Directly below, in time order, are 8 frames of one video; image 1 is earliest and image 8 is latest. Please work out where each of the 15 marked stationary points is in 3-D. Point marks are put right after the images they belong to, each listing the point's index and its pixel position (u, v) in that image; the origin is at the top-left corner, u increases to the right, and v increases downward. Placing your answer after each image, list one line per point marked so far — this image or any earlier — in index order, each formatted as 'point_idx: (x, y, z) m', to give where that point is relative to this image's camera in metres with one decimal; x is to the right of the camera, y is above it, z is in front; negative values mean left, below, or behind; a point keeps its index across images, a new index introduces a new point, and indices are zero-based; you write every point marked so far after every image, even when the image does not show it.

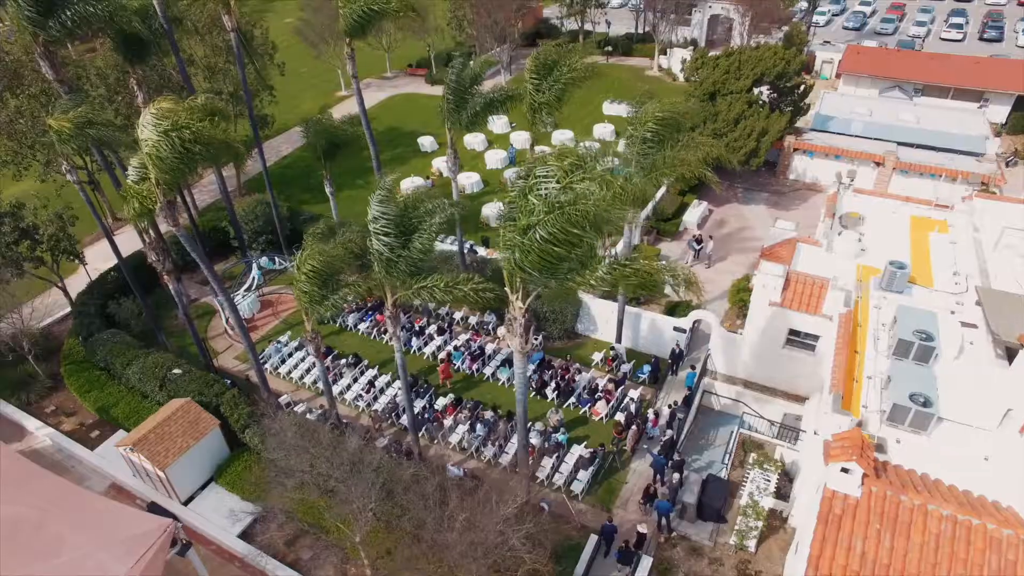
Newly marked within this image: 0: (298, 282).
0: (-5.8, +0.2, +16.2) m
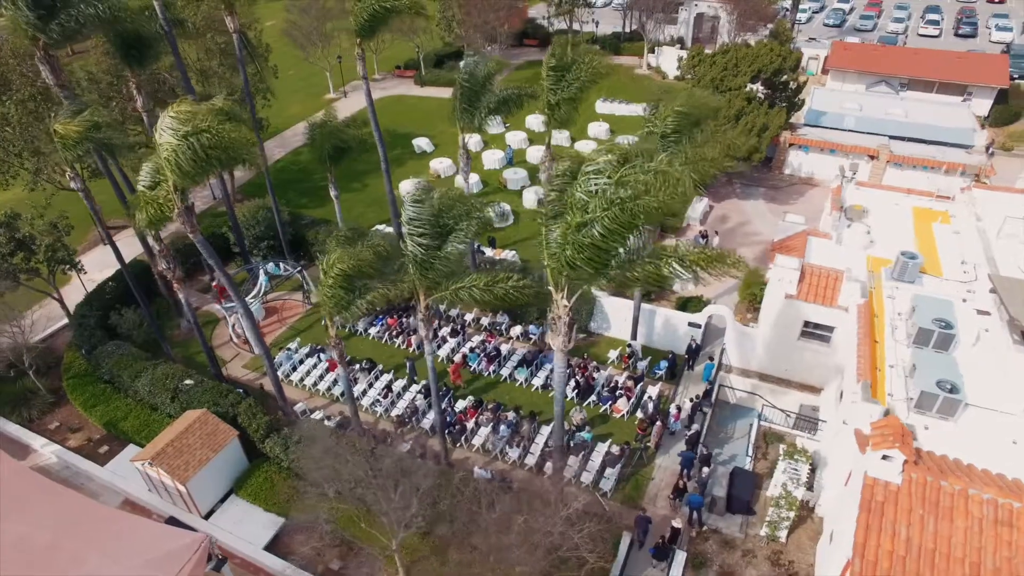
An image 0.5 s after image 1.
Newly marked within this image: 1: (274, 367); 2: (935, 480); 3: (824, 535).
0: (-5.0, +0.1, +15.9) m
1: (-7.8, -2.6, +20.0) m
2: (+9.4, -4.2, +13.3) m
3: (+8.4, -6.7, +16.4) m
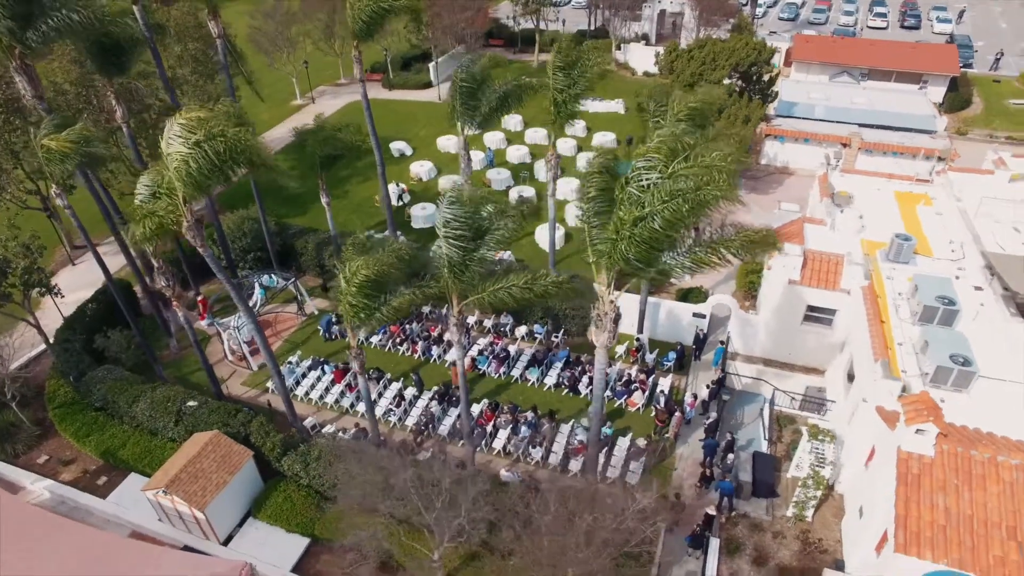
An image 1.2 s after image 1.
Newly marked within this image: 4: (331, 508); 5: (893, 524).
0: (-4.3, -0.2, +15.5) m
1: (-7.3, -3.0, +19.3) m
2: (+10.4, -3.7, +13.9) m
3: (+9.4, -6.2, +16.9) m
4: (-5.2, -6.2, +17.2) m
5: (+8.4, -5.2, +13.4) m
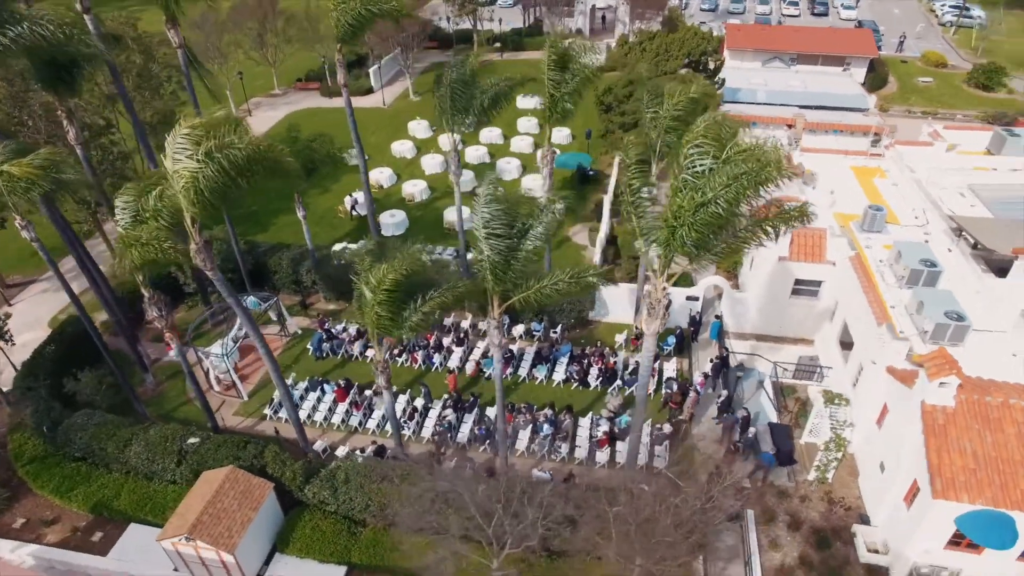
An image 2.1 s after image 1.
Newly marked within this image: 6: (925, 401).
0: (-3.4, -0.5, +14.8) m
1: (-6.6, -3.5, +18.3) m
2: (+11.7, -2.7, +15.0) m
3: (+10.4, -5.3, +17.9) m
4: (-4.0, -6.6, +16.4) m
5: (+9.9, -4.4, +14.3) m
6: (+10.3, -2.8, +15.1) m
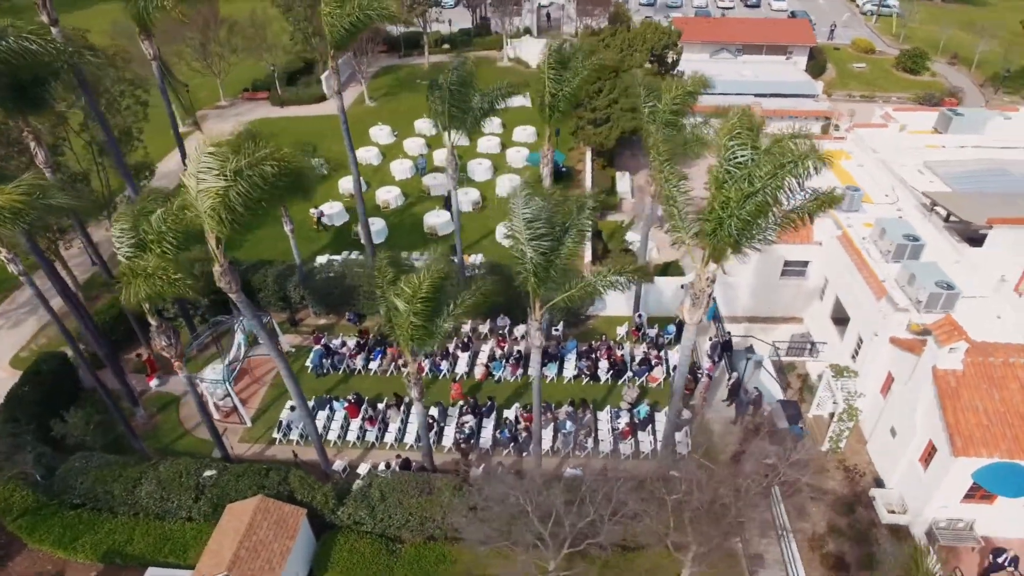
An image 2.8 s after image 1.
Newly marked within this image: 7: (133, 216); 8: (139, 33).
0: (-2.5, -0.7, +14.5) m
1: (-5.7, -4.0, +17.6) m
2: (+12.6, -1.9, +16.2) m
3: (+11.3, -4.6, +19.0) m
4: (-2.8, -6.9, +16.1) m
5: (+11.0, -3.7, +15.3) m
6: (+11.3, -2.1, +16.1) m
7: (-9.2, +1.7, +14.7) m
8: (-11.3, +7.8, +18.6) m
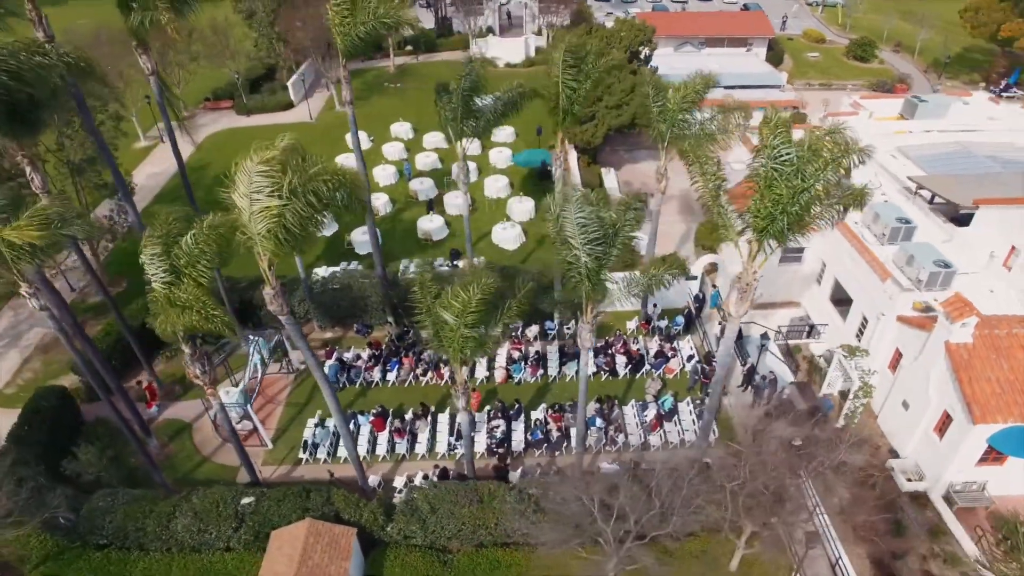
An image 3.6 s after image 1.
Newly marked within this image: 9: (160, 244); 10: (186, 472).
0: (-1.2, -1.0, +14.5) m
1: (-4.6, -4.5, +17.4) m
2: (+13.7, -1.2, +17.4) m
3: (+12.3, -4.0, +20.1) m
4: (-1.3, -7.1, +16.1) m
5: (+12.3, -3.1, +16.4) m
6: (+12.4, -1.5, +17.2) m
7: (-8.1, +1.1, +14.1) m
8: (-10.9, +7.1, +17.8) m
9: (-8.1, +1.0, +14.0) m
10: (-10.5, -5.9, +19.6) m
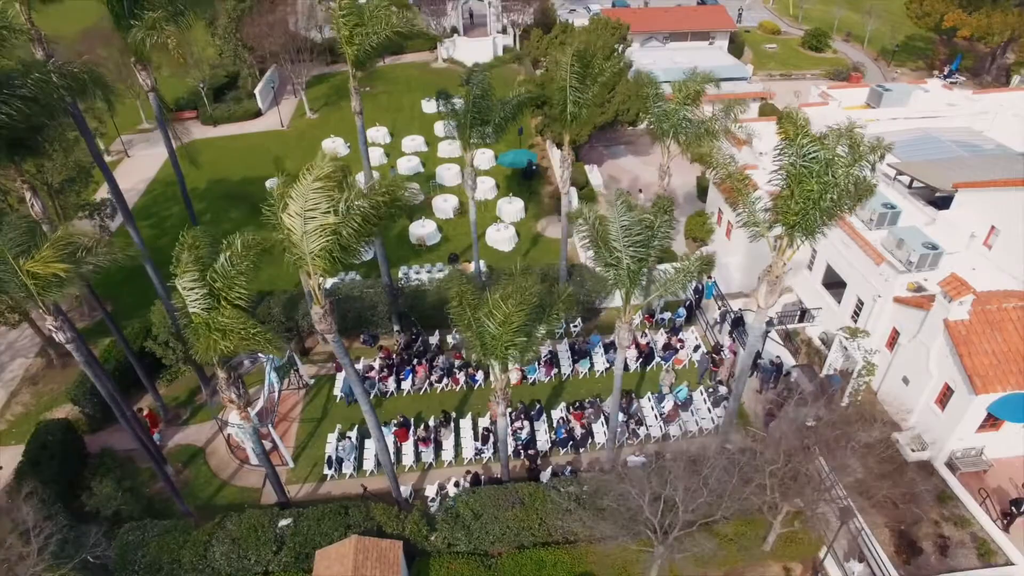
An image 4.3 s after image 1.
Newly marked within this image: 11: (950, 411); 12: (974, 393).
0: (-0.2, -1.1, +14.6) m
1: (-3.6, -4.8, +17.3) m
2: (+14.4, -0.5, +18.6) m
3: (+13.0, -3.4, +21.2) m
4: (-0.1, -7.3, +16.3) m
5: (+13.2, -2.5, +17.5) m
6: (+13.1, -0.9, +18.4) m
7: (-7.2, +0.5, +13.7) m
8: (-10.6, +6.3, +17.2) m
9: (-7.1, +0.4, +13.6) m
10: (-9.6, -6.6, +19.1) m
11: (+13.4, -3.8, +18.6) m
12: (+13.4, -3.0, +17.6) m
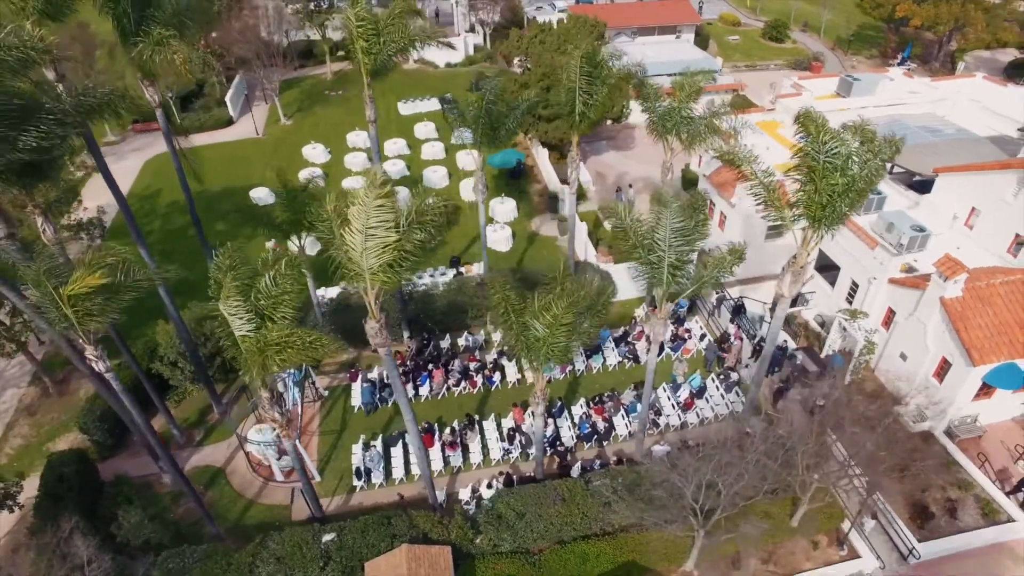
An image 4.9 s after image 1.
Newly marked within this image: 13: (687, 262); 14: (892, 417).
0: (+0.8, -1.2, +14.9) m
1: (-2.5, -5.0, +17.4) m
2: (+15.1, +0.2, +19.9) m
3: (+13.7, -2.7, +22.5) m
4: (+1.2, -7.3, +16.6) m
5: (+14.1, -1.9, +18.8) m
6: (+13.9, -0.3, +19.6) m
7: (-6.1, 0.0, +13.5) m
8: (-10.0, +5.7, +16.7) m
9: (-6.1, 0.0, +13.4) m
10: (-8.5, -7.1, +18.8) m
11: (+14.3, -3.1, +19.8) m
12: (+14.2, -2.4, +18.8) m
13: (+4.0, +0.6, +15.1) m
14: (+12.3, -4.2, +19.7) m
